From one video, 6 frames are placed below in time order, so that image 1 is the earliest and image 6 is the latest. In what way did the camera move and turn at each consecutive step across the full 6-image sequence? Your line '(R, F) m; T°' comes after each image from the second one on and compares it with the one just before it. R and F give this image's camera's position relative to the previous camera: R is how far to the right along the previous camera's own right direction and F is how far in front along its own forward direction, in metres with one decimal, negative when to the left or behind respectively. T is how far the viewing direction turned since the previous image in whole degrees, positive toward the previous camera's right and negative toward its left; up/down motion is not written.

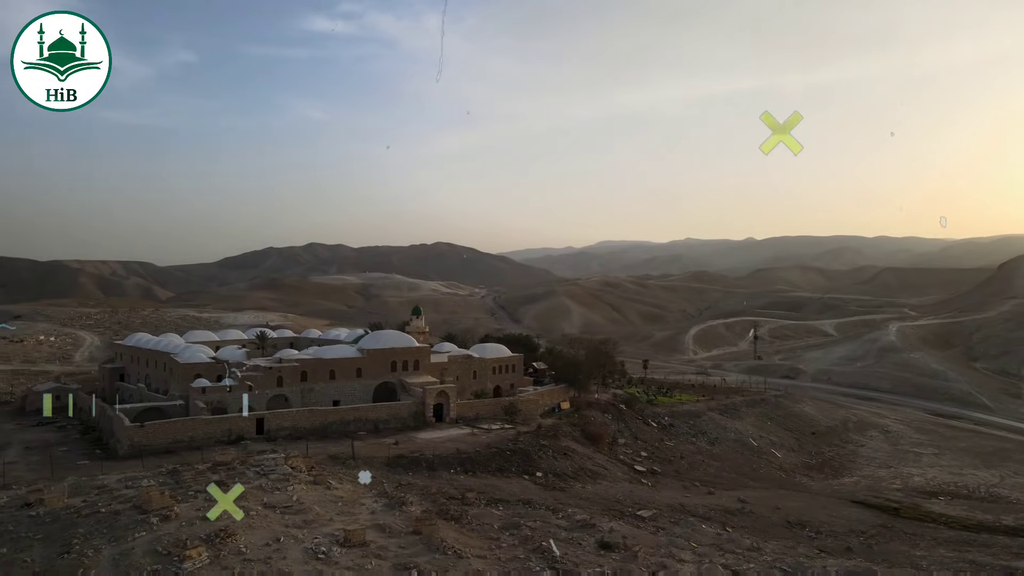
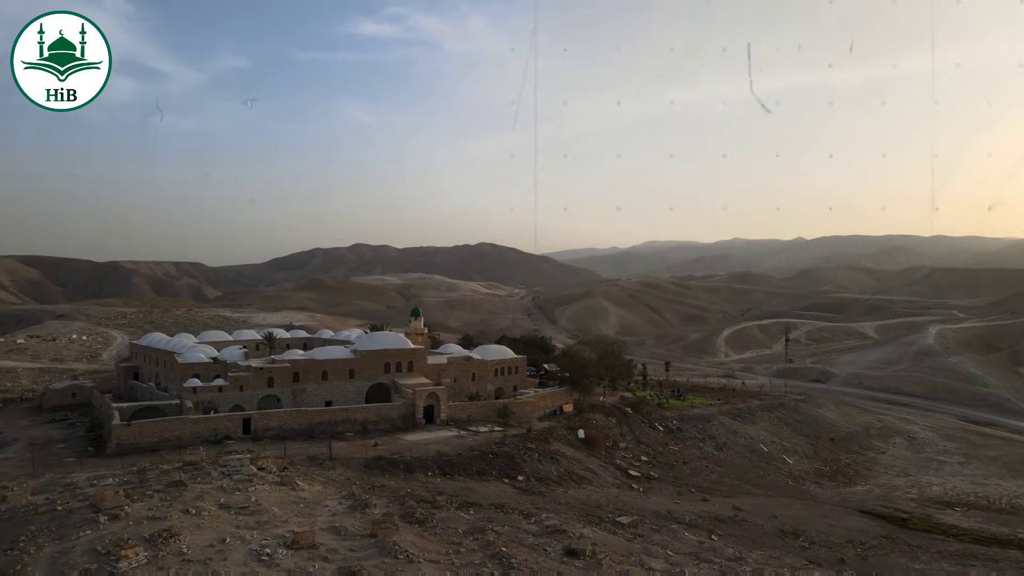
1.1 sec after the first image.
(+1.4, +0.2) m; -3°
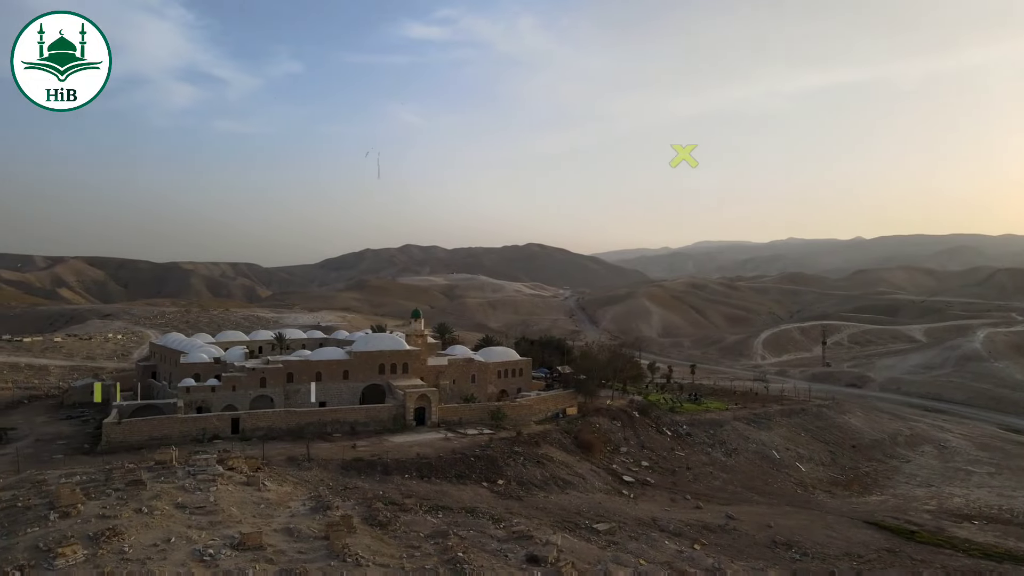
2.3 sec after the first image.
(+1.6, +0.2) m; -3°
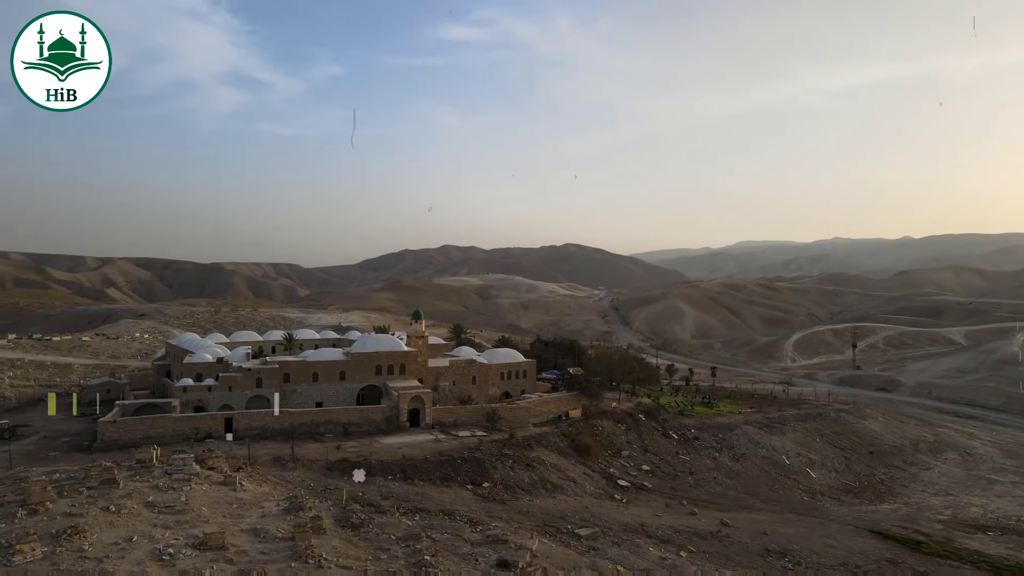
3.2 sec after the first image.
(+1.2, +0.1) m; -3°
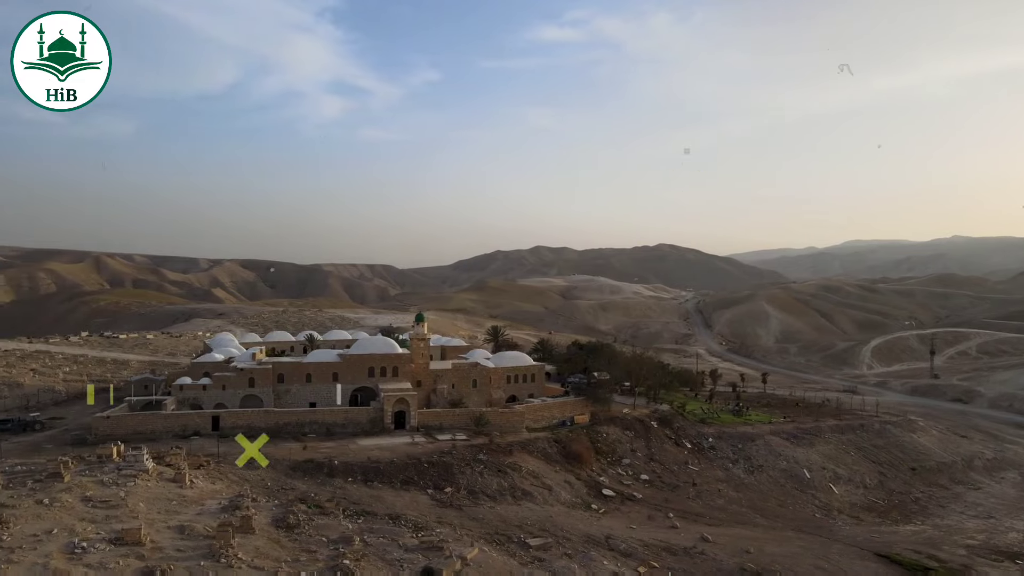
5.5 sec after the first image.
(+2.9, +0.4) m; -6°
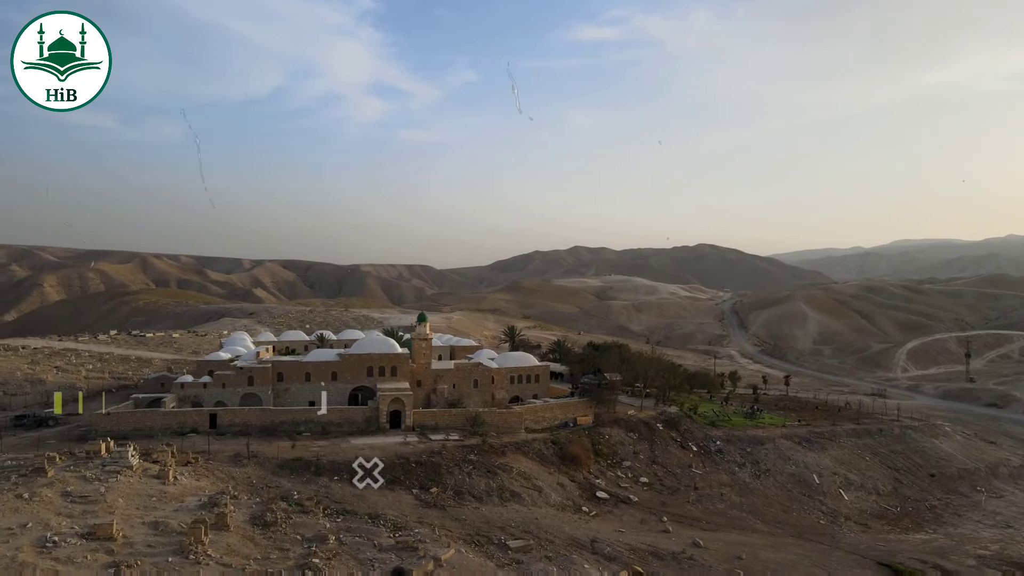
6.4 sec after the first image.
(+1.2, +0.1) m; -3°
